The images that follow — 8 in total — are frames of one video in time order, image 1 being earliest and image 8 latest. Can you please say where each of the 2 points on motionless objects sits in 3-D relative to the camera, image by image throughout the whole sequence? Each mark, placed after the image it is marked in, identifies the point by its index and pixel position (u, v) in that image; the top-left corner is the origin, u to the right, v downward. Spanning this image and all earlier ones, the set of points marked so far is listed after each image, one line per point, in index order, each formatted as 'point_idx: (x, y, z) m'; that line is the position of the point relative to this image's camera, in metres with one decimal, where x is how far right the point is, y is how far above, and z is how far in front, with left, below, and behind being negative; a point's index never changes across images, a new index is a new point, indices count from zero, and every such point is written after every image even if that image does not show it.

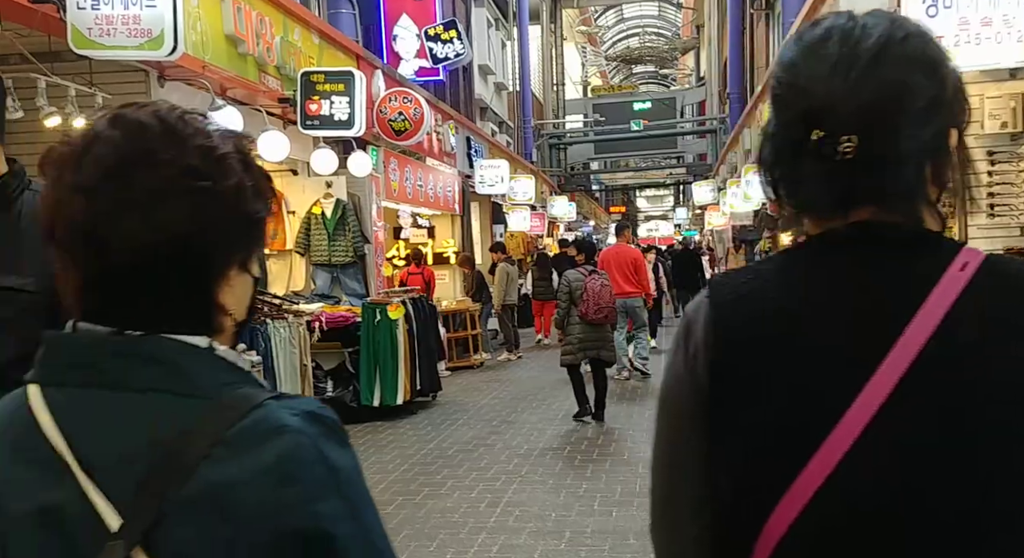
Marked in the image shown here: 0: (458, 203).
0: (-0.8, +1.1, +14.0) m
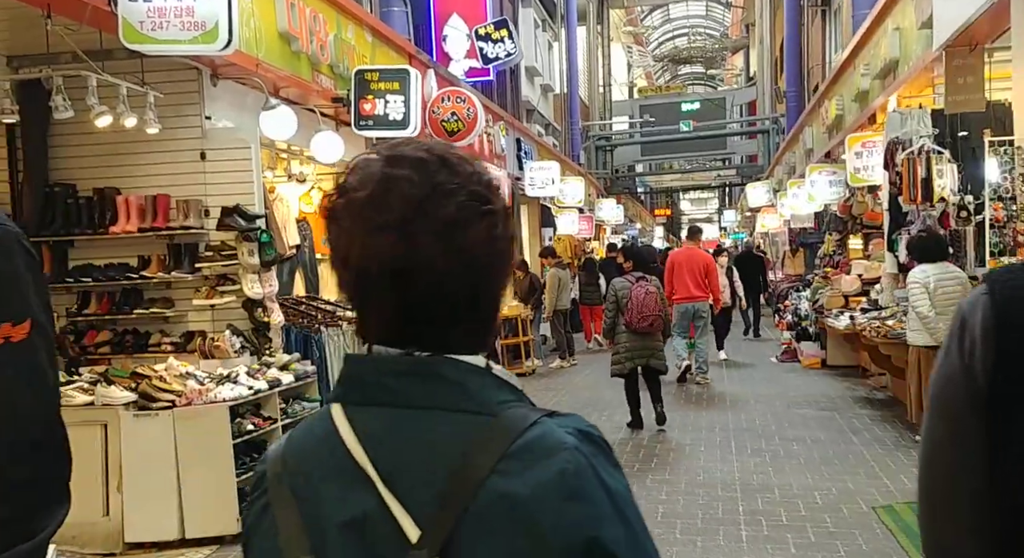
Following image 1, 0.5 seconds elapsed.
0: (0.0, +1.1, +13.6) m
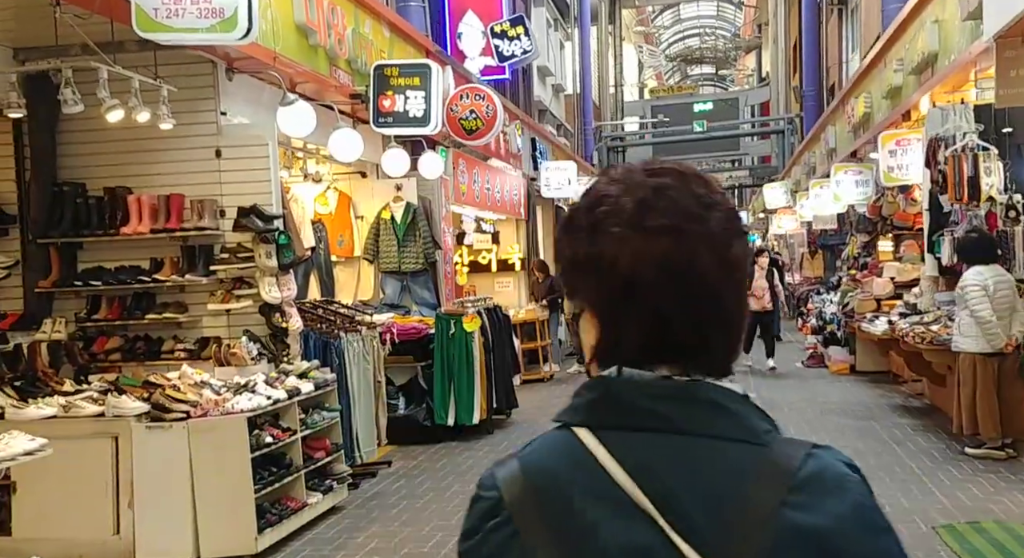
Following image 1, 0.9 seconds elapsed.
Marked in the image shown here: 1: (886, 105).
0: (+0.2, +1.0, +13.3) m
1: (+3.9, +1.8, +10.2) m
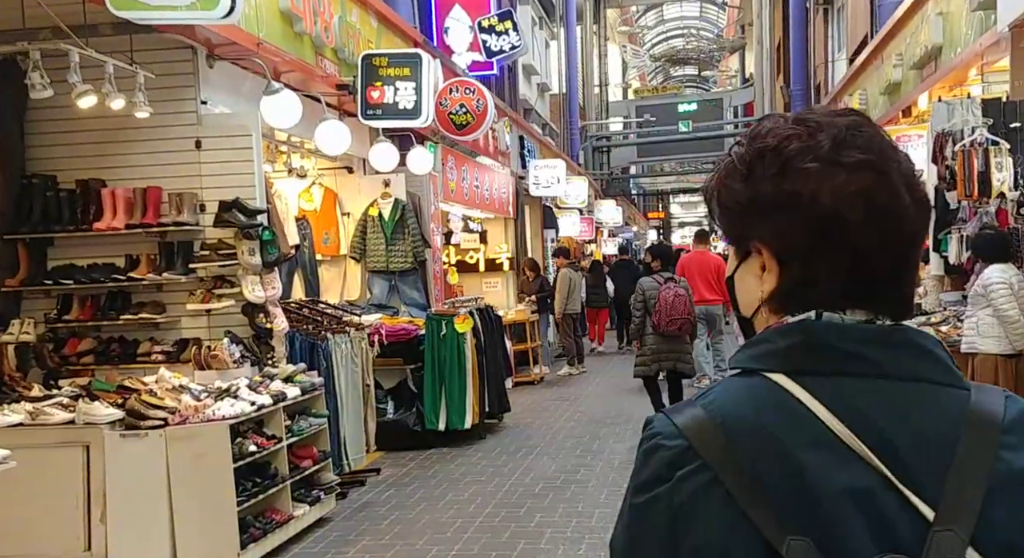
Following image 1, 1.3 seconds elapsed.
0: (+0.1, +1.0, +13.1) m
1: (+3.8, +1.8, +10.0) m
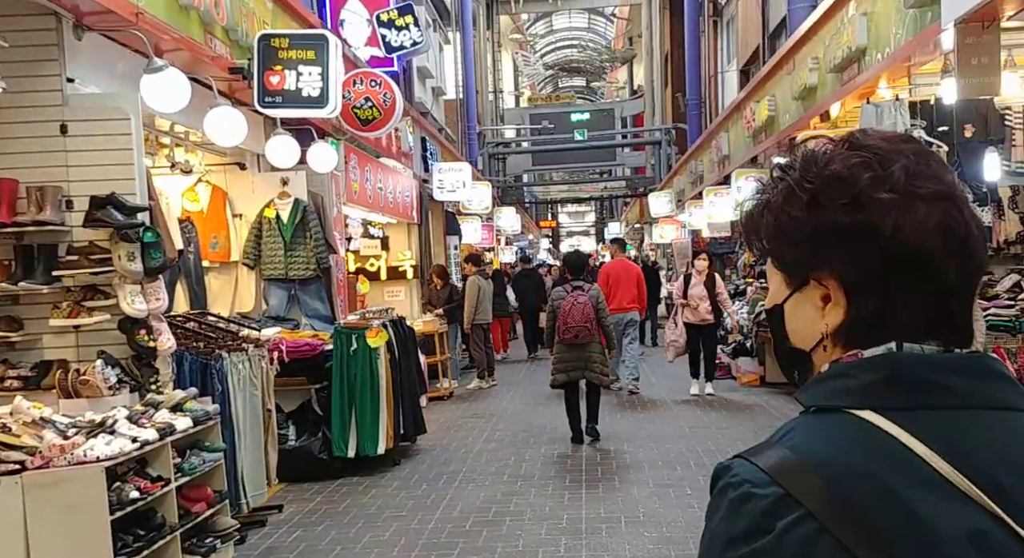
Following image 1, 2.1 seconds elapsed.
0: (-1.2, +0.9, +12.3) m
1: (+2.9, +1.7, +9.8) m
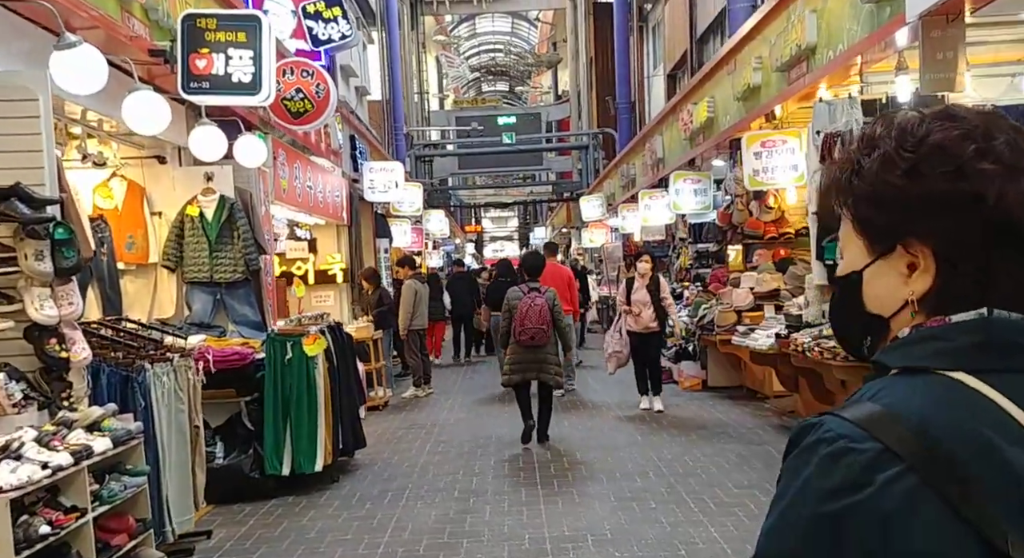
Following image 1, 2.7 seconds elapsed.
0: (-2.0, +0.8, +11.8) m
1: (+2.3, +1.7, +9.6) m
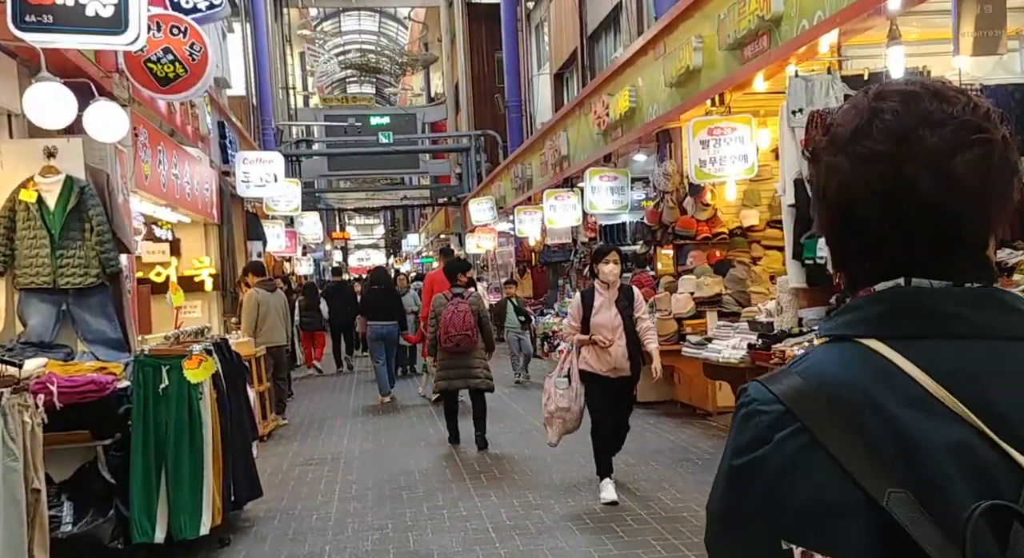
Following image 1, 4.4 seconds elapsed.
0: (-3.1, +0.8, +10.3) m
1: (+1.4, +1.7, +8.7) m
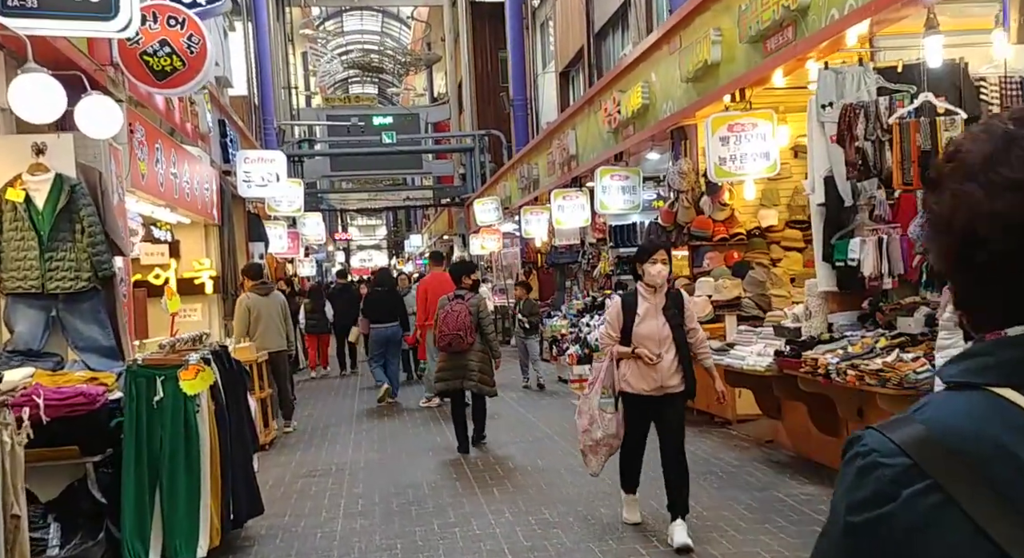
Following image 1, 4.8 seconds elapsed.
0: (-3.0, +0.7, +10.0) m
1: (+1.5, +1.6, +8.4) m
